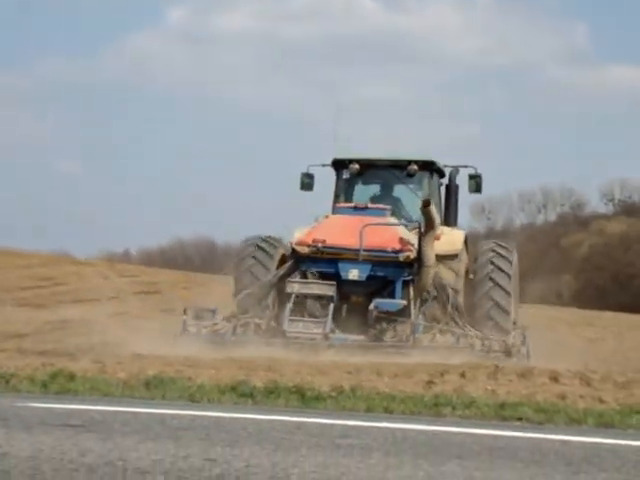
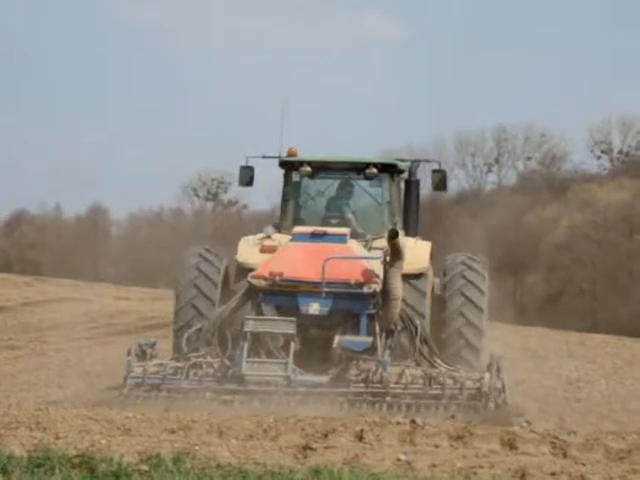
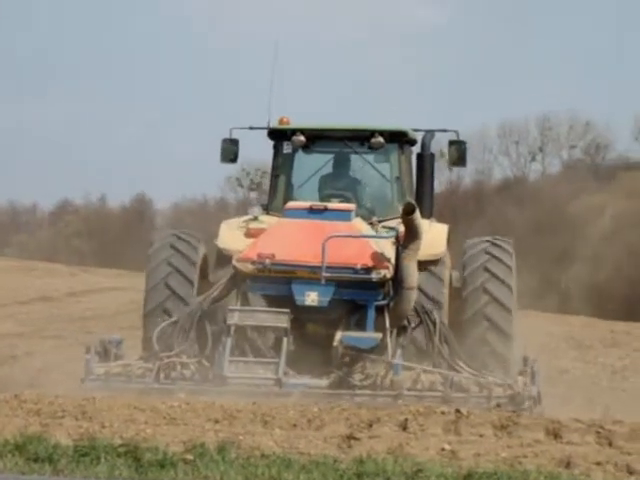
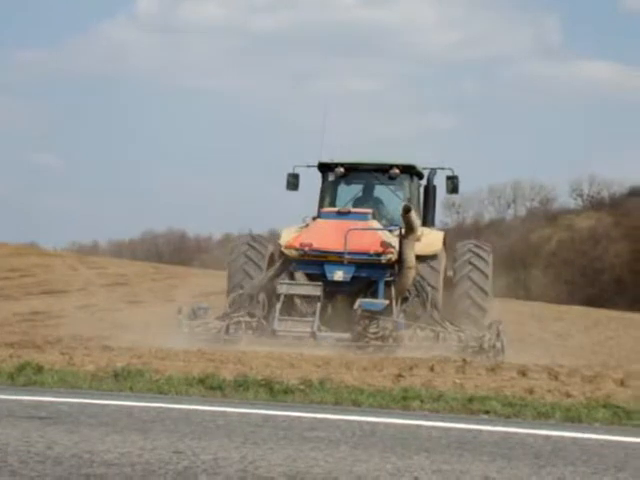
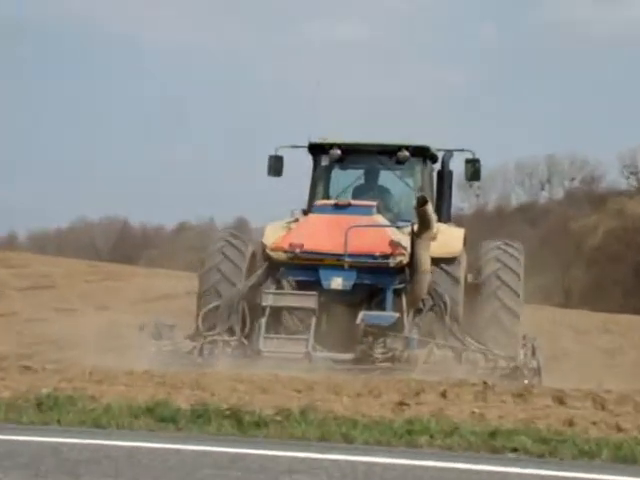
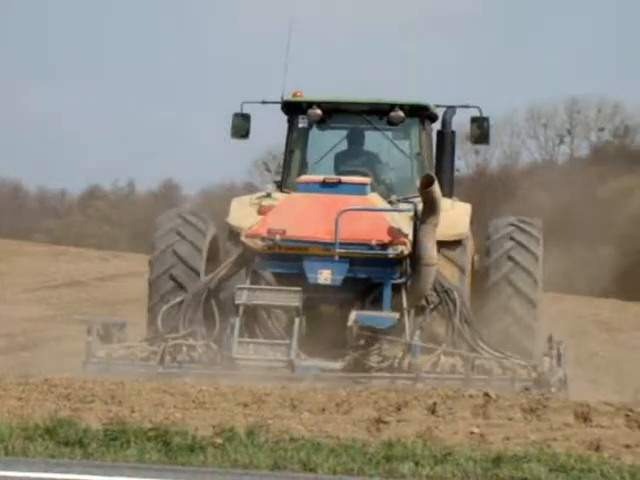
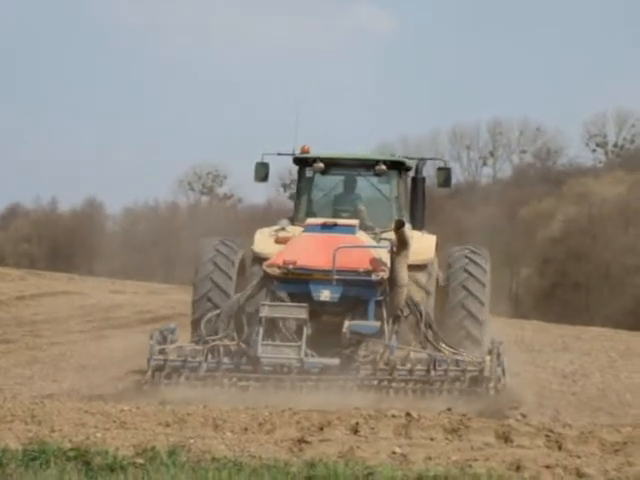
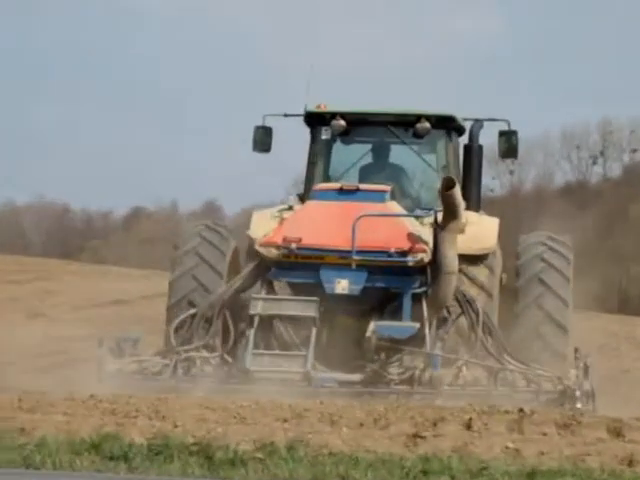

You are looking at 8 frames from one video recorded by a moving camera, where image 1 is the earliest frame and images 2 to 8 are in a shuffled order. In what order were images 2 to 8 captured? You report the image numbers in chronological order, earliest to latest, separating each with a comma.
4, 5, 8, 6, 3, 2, 7
